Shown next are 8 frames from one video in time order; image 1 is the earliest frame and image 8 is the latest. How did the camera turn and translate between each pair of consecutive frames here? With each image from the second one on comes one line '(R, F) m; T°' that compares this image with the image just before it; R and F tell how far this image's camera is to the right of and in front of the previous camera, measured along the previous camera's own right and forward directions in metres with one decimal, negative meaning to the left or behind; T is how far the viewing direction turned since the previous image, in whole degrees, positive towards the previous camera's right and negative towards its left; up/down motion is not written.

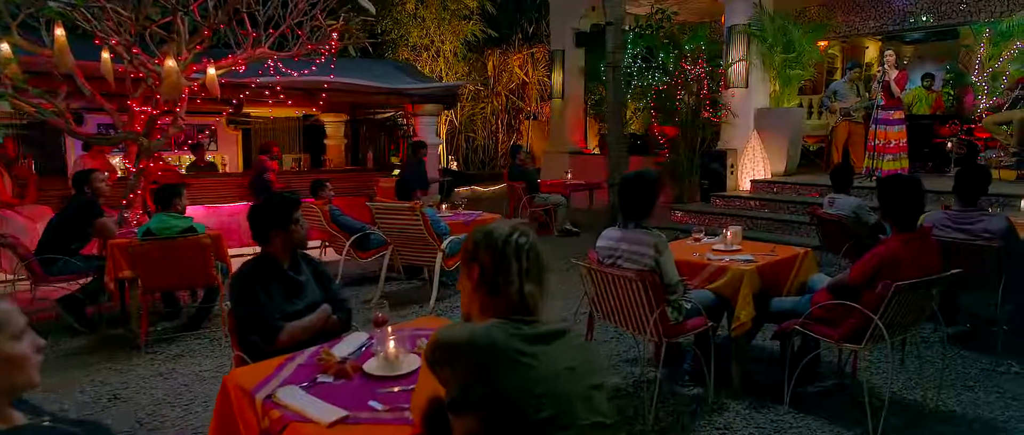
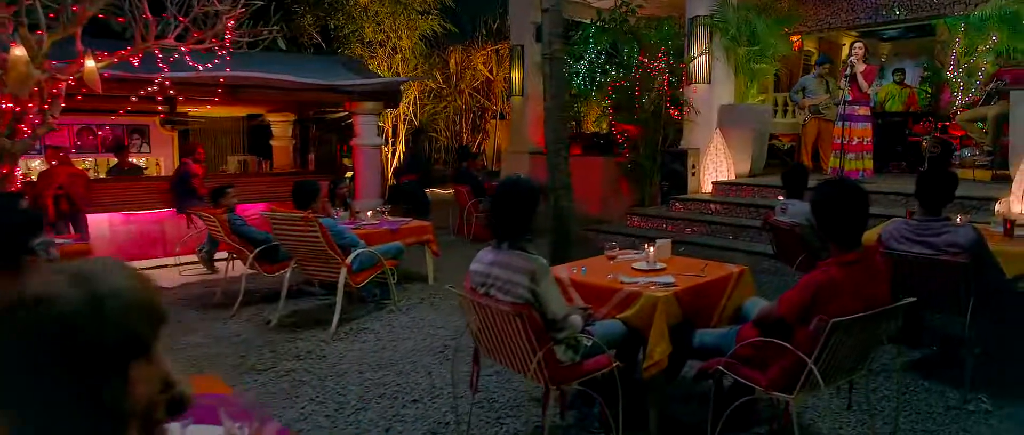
(+0.6, +0.7) m; +1°
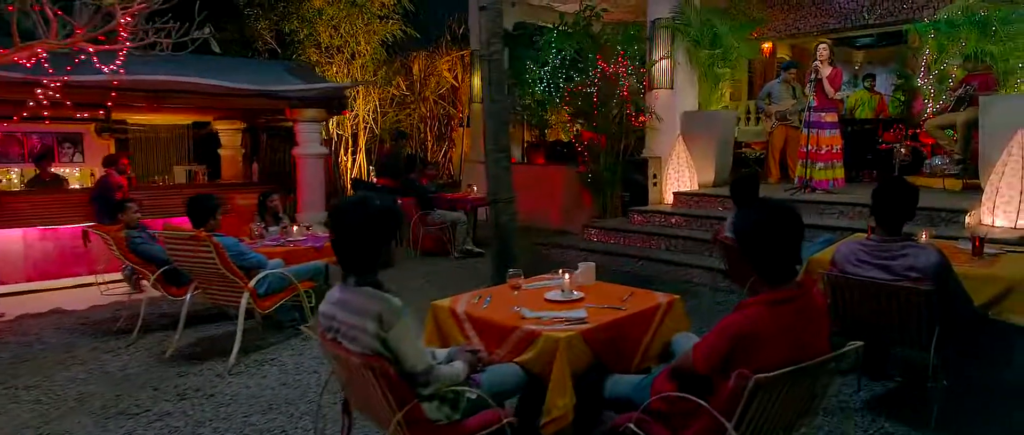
(+0.5, +0.5) m; +1°
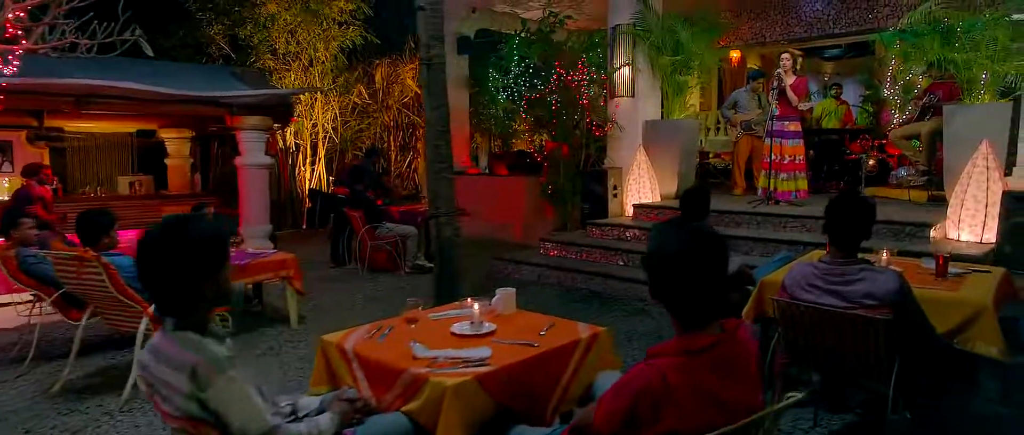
(+0.3, +0.4) m; +2°
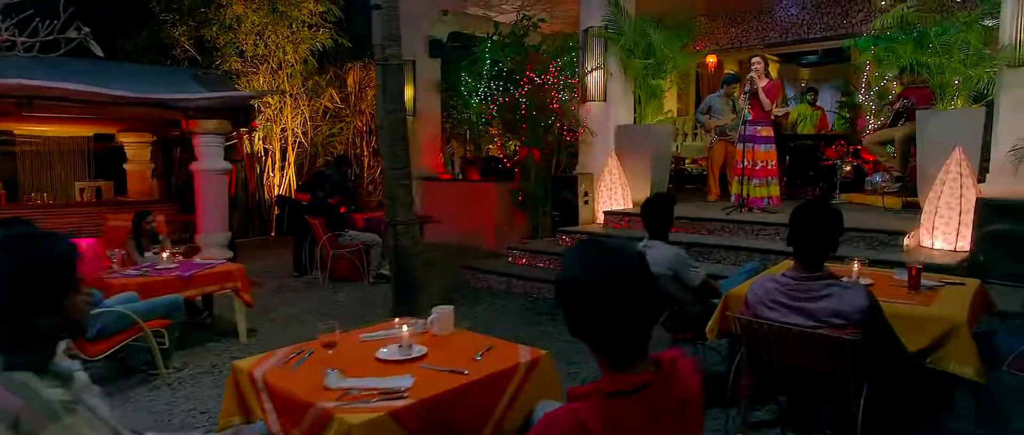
(+0.2, +0.3) m; +2°
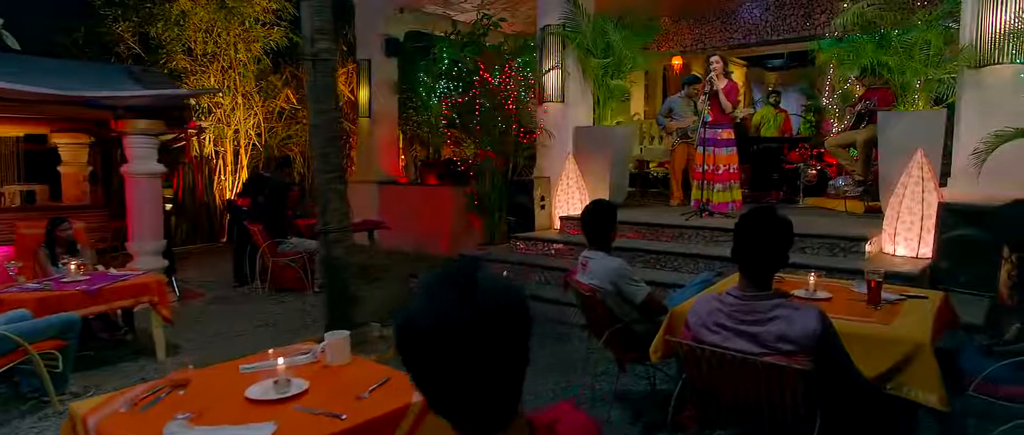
(+0.3, +0.4) m; +2°
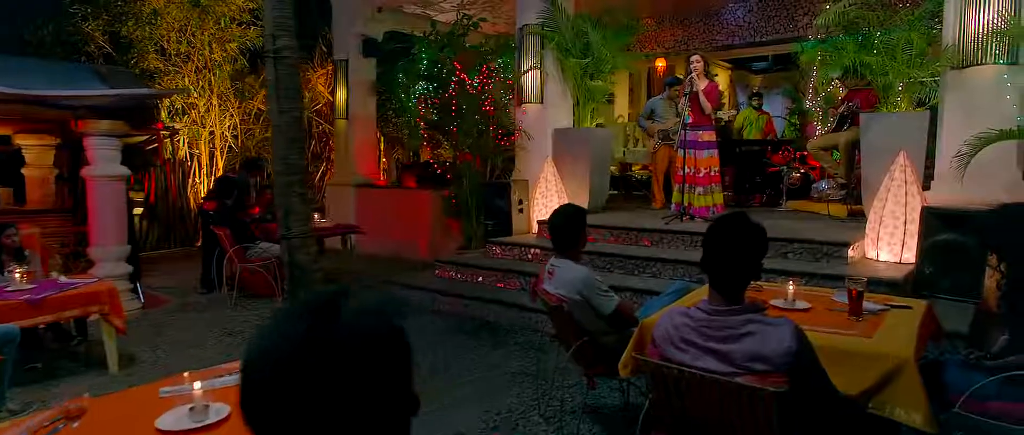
(+0.1, +0.2) m; +1°
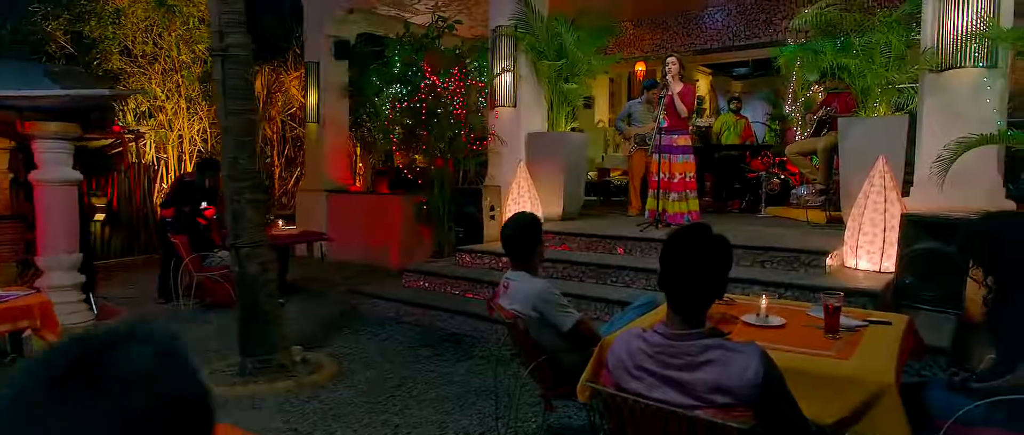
(+0.2, +0.3) m; +1°
